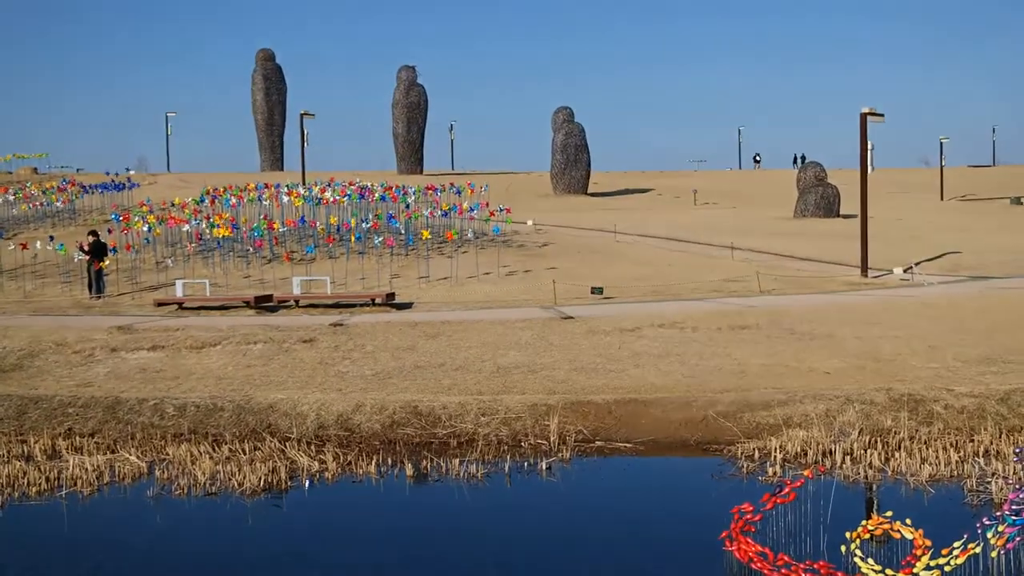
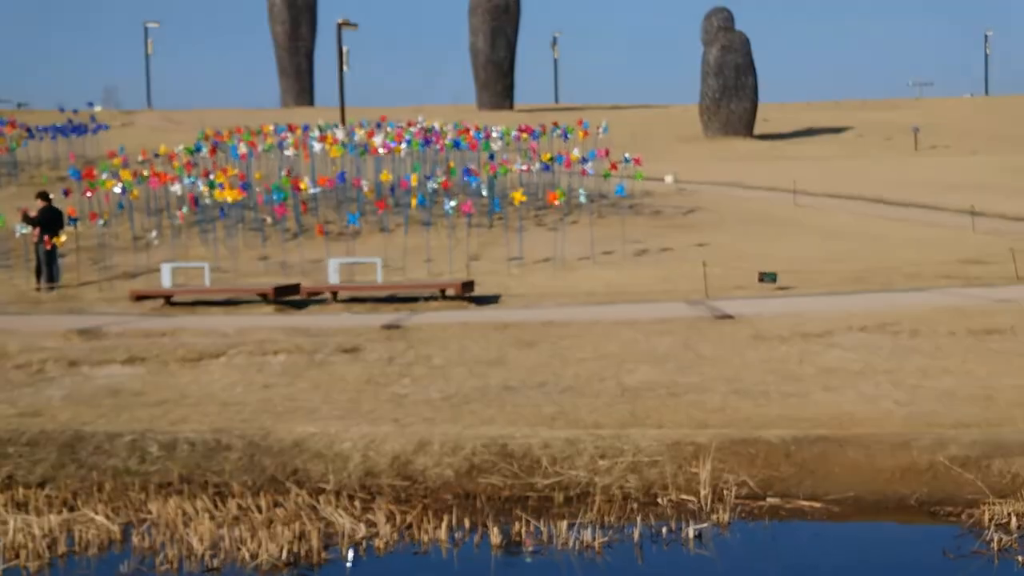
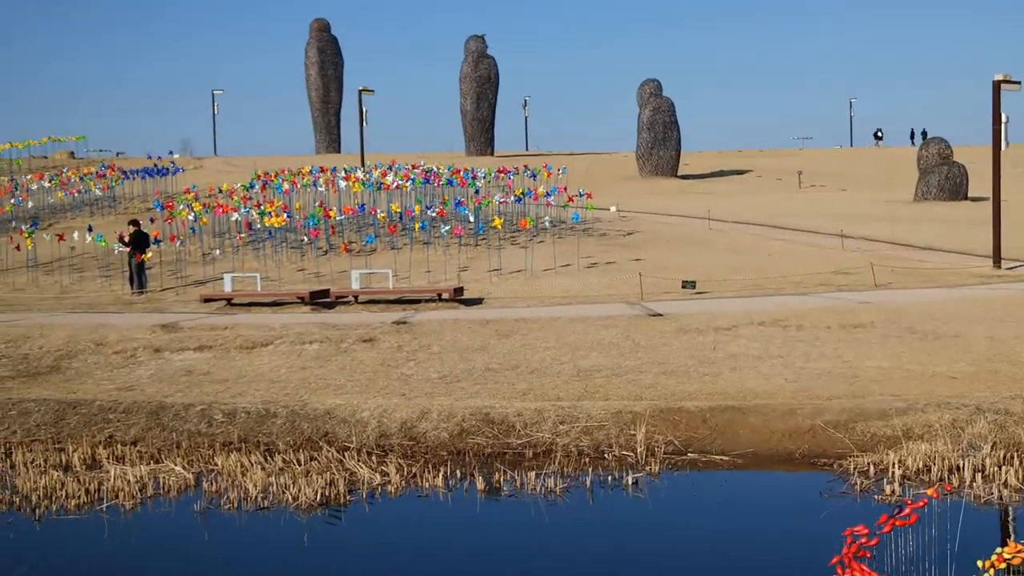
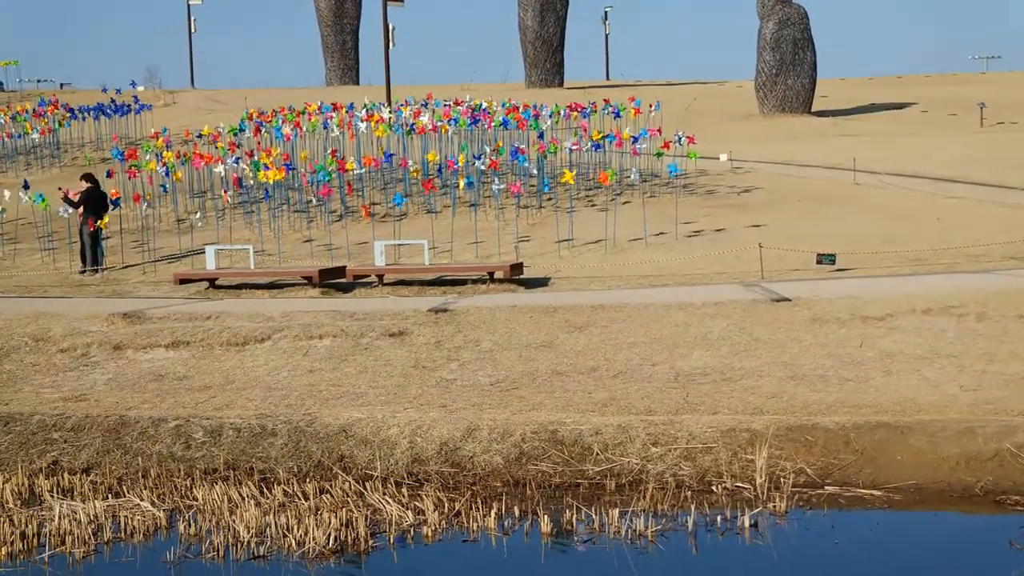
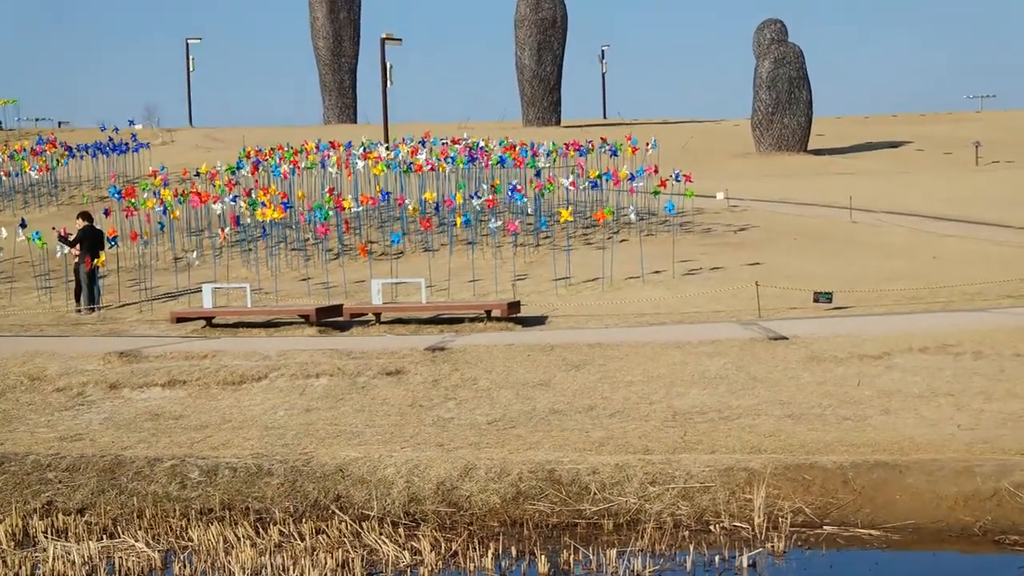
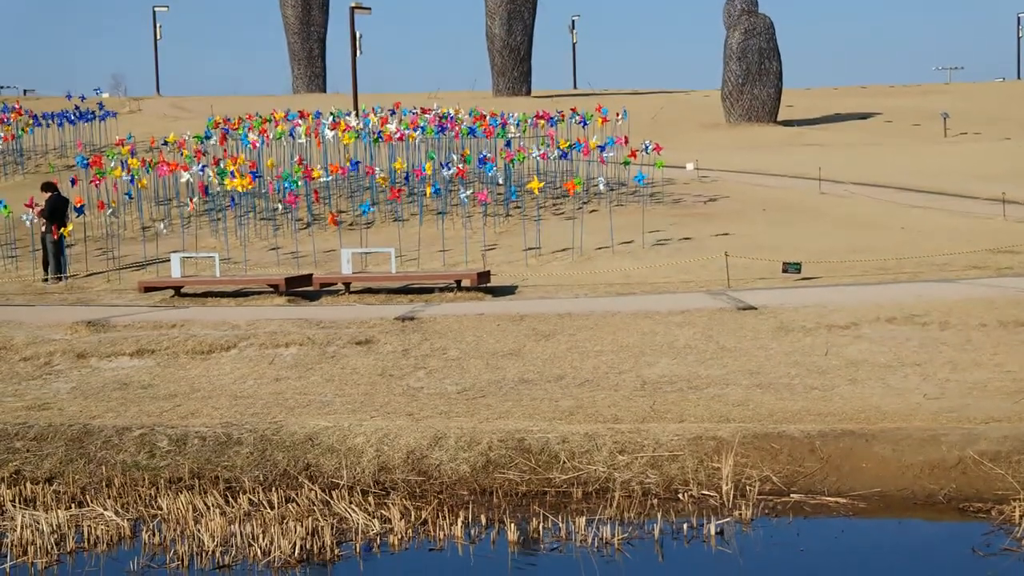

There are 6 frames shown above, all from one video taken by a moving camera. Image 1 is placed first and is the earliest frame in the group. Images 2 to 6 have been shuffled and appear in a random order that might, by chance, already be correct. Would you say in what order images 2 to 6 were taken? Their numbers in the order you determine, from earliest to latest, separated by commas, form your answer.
3, 2, 6, 4, 5
